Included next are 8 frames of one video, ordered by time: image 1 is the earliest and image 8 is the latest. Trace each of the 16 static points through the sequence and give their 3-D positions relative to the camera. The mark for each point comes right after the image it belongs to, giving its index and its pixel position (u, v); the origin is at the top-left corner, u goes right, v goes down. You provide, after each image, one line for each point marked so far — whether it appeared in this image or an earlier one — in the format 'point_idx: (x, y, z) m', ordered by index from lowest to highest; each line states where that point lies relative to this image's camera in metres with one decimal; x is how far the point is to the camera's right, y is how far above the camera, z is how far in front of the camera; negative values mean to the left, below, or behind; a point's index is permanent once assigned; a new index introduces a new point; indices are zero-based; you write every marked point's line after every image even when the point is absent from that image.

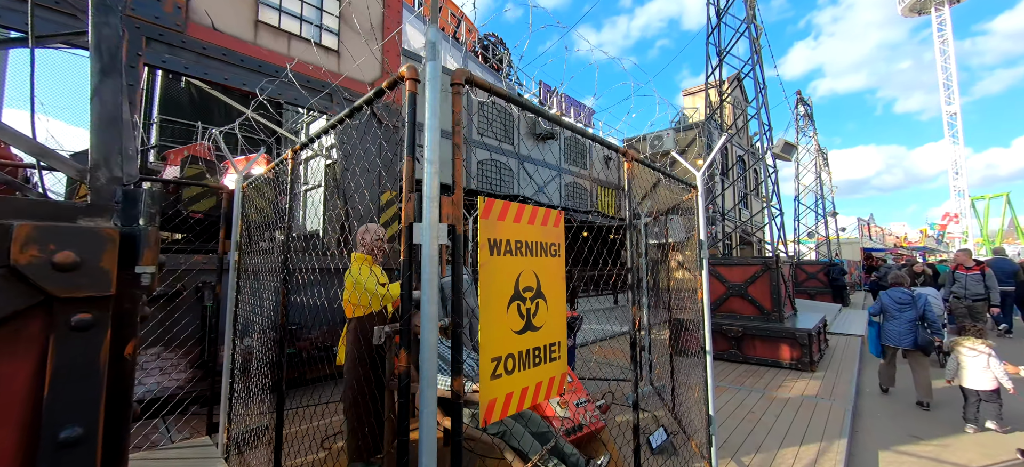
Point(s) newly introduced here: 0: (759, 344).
0: (+3.7, -1.6, +5.9) m
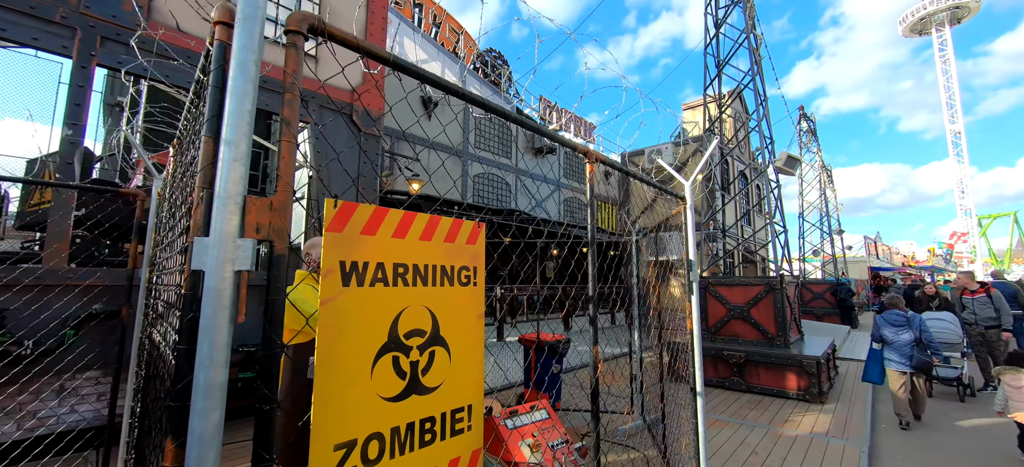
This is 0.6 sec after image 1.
0: (+3.4, -1.9, +5.5) m
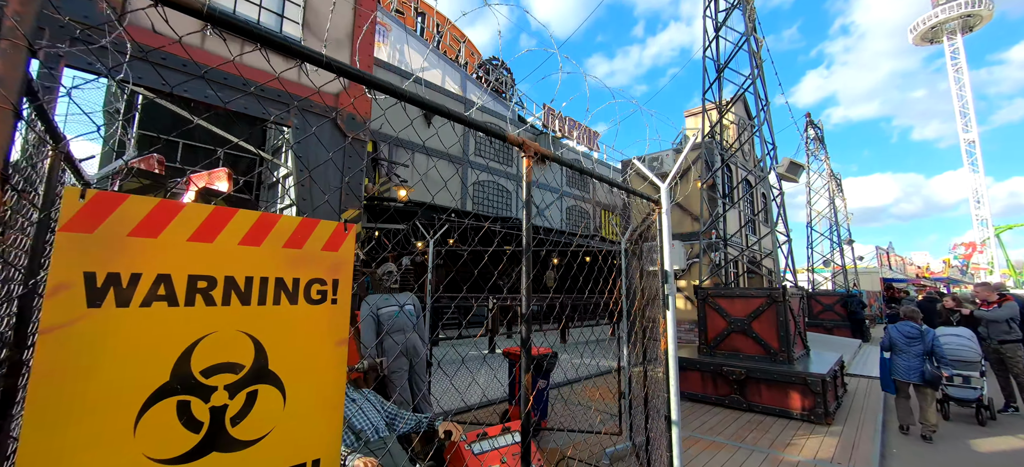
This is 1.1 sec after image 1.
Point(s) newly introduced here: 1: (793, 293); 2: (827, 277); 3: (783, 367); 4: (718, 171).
0: (+3.3, -2.0, +5.1) m
1: (+4.2, -0.9, +5.9) m
2: (+15.3, -2.1, +19.4) m
3: (+3.5, -1.7, +5.2) m
4: (+4.6, +1.4, +9.0) m
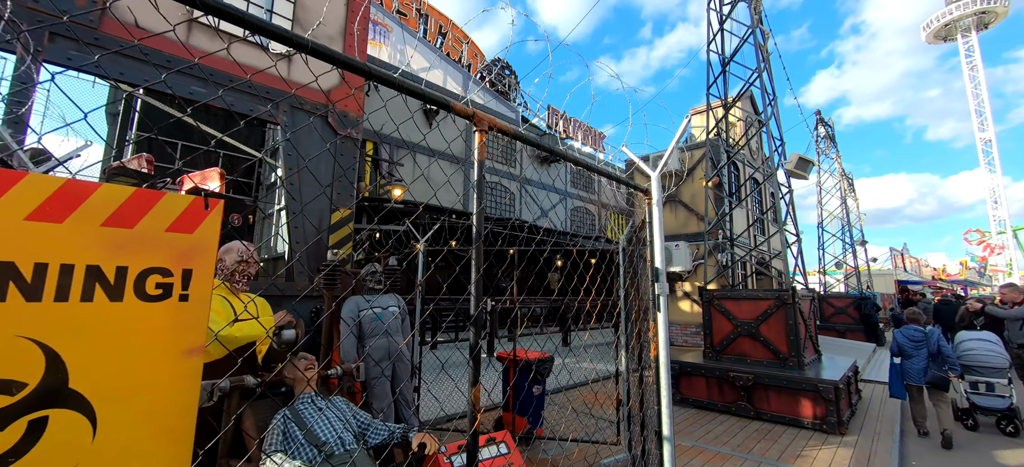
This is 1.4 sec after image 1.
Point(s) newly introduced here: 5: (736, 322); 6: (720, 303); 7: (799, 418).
0: (+3.2, -2.0, +4.9) m
1: (+4.1, -0.9, +5.7) m
2: (+15.5, -2.1, +18.9) m
3: (+3.5, -1.7, +4.9) m
4: (+4.6, +1.4, +8.7) m
5: (+3.1, -1.2, +5.6) m
6: (+3.0, -1.0, +5.8) m
7: (+3.4, -2.2, +4.7) m
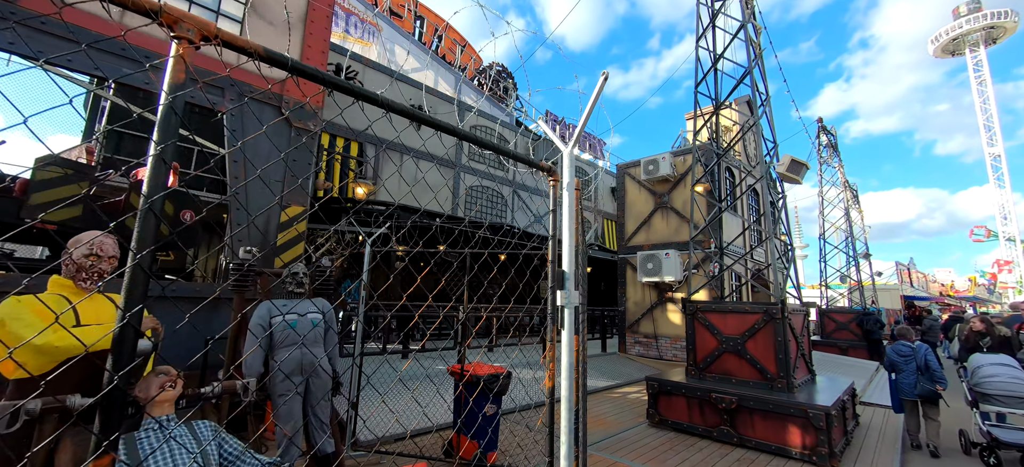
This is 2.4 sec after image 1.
0: (+2.7, -2.1, +4.4) m
1: (+3.7, -1.0, +5.2) m
2: (+15.1, -2.7, +18.3) m
3: (+3.0, -1.8, +4.5) m
4: (+4.3, +1.2, +8.3) m
5: (+2.7, -1.3, +5.1) m
6: (+2.6, -1.1, +5.3) m
7: (+2.9, -2.3, +4.2) m
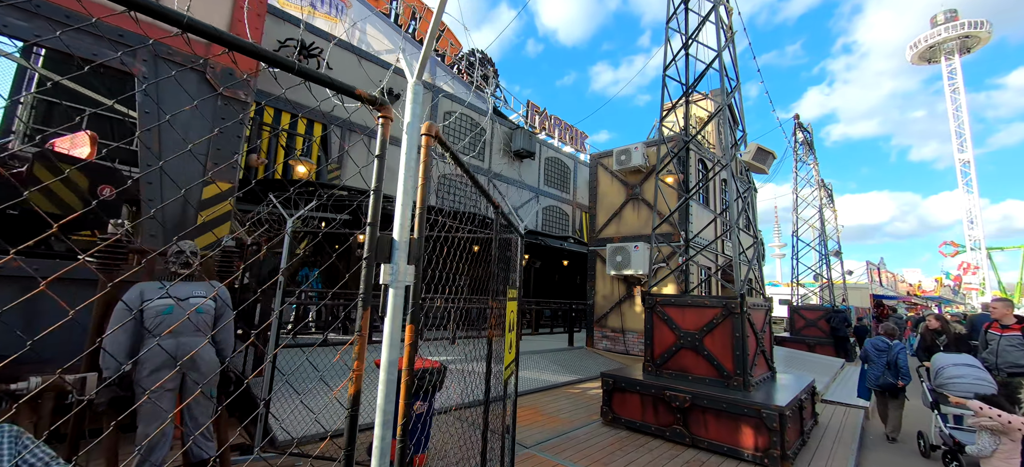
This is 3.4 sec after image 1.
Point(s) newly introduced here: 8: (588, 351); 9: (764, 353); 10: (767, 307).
0: (+2.1, -2.0, +4.2) m
1: (+3.1, -0.9, +5.0) m
2: (+14.0, -2.6, +18.5) m
3: (+2.4, -1.7, +4.2) m
4: (+3.6, +1.4, +8.1) m
5: (+2.0, -1.2, +4.9) m
6: (+1.9, -1.0, +5.1) m
7: (+2.3, -2.2, +4.0) m
8: (+1.7, -2.6, +8.9) m
9: (+3.2, -1.5, +5.0) m
10: (+3.4, -1.0, +5.3) m
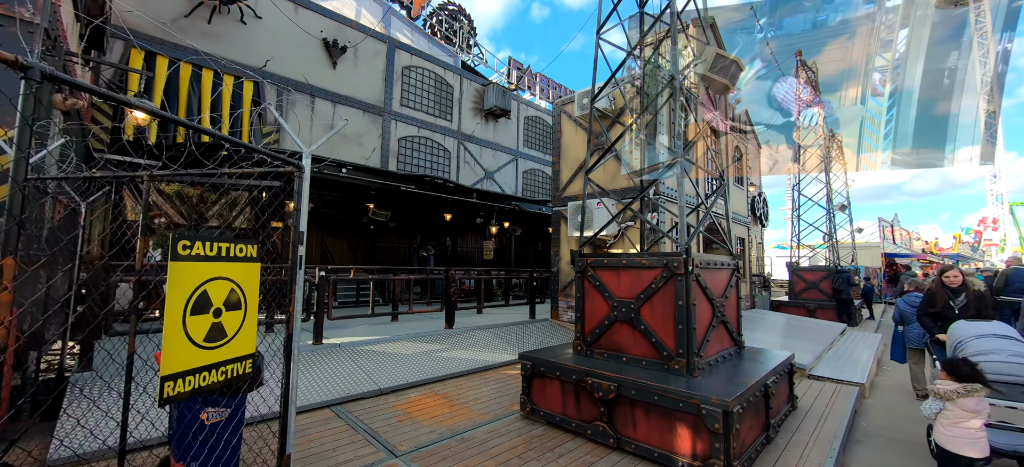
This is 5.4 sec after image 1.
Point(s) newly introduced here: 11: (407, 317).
0: (+1.0, -1.5, +3.2) m
1: (+2.0, -0.3, +3.9) m
2: (+13.3, -0.7, +17.2) m
3: (+1.3, -1.2, +3.2) m
4: (+2.5, +2.2, +6.8) m
5: (+1.0, -0.6, +3.8) m
6: (+0.8, -0.4, +4.0) m
7: (+1.2, -1.6, +3.0) m
8: (+0.8, -1.8, +7.9) m
9: (+2.1, -0.9, +3.9) m
10: (+2.3, -0.3, +4.2) m
11: (-2.0, -1.6, +7.6) m
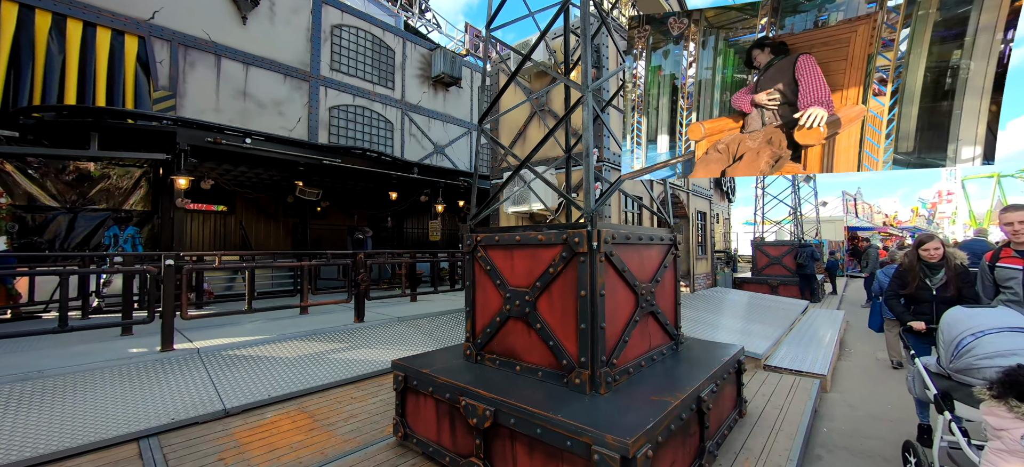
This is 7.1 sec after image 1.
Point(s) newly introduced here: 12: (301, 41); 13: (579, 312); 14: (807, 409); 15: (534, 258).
0: (+0.1, -1.2, +2.3) m
1: (+1.0, 0.0, +3.0) m
2: (+11.5, +0.4, +16.9) m
3: (+0.4, -1.0, +2.3) m
4: (+1.3, +2.6, +5.8) m
5: (0.0, -0.4, +2.8) m
6: (-0.2, -0.2, +3.0) m
7: (+0.3, -1.4, +2.1) m
8: (-0.4, -1.4, +7.0) m
9: (+1.1, -0.6, +3.1) m
10: (+1.3, -0.1, +3.3) m
11: (-3.2, -1.2, +6.6) m
12: (-5.5, +5.0, +10.4) m
13: (+0.4, -0.5, +2.4) m
14: (+2.6, -1.5, +3.5) m
15: (+0.2, -0.2, +2.7) m
